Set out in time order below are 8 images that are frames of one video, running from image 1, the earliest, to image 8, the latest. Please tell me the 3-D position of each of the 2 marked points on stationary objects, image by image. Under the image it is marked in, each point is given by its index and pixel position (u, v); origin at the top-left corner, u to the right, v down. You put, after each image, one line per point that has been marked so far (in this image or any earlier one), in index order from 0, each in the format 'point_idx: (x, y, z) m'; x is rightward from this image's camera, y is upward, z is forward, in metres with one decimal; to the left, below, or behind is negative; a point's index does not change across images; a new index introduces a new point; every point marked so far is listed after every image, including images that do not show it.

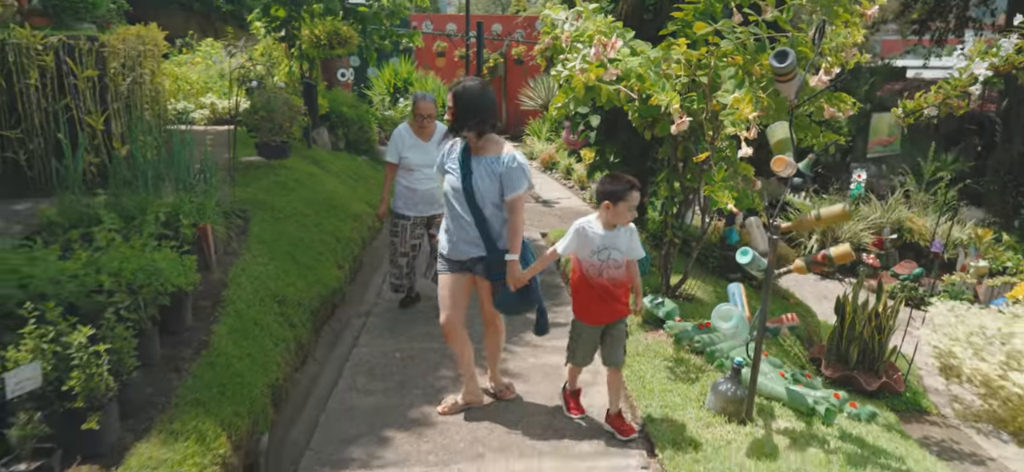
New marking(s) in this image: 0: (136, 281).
0: (-1.8, -0.2, +3.2) m
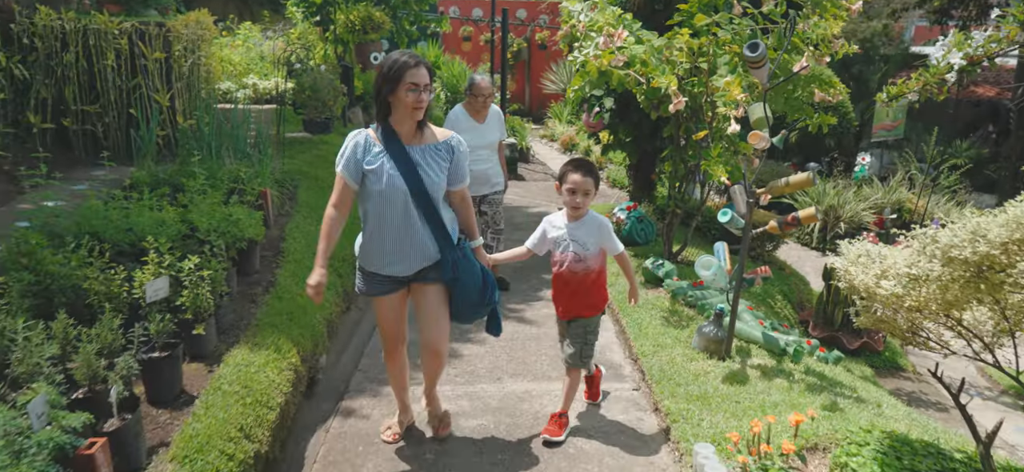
0: (-1.7, 0.0, +4.0) m
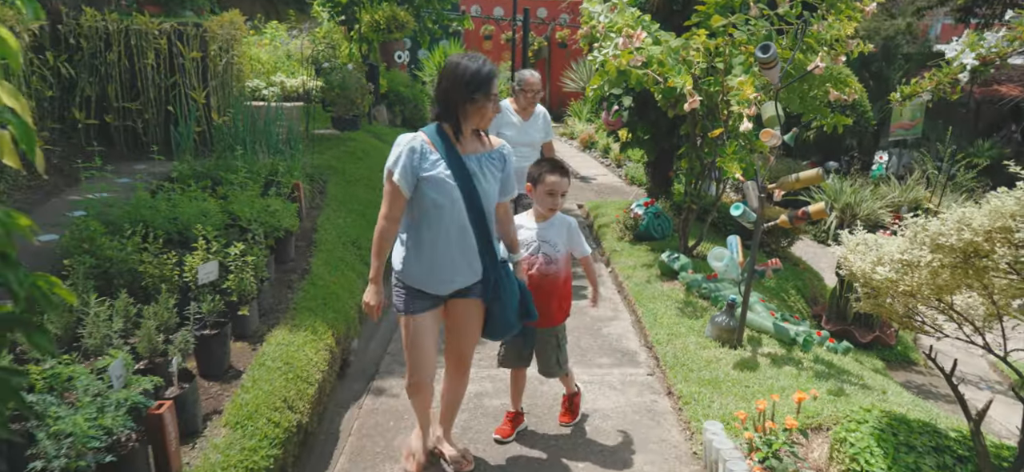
0: (-1.6, +0.1, +4.2) m
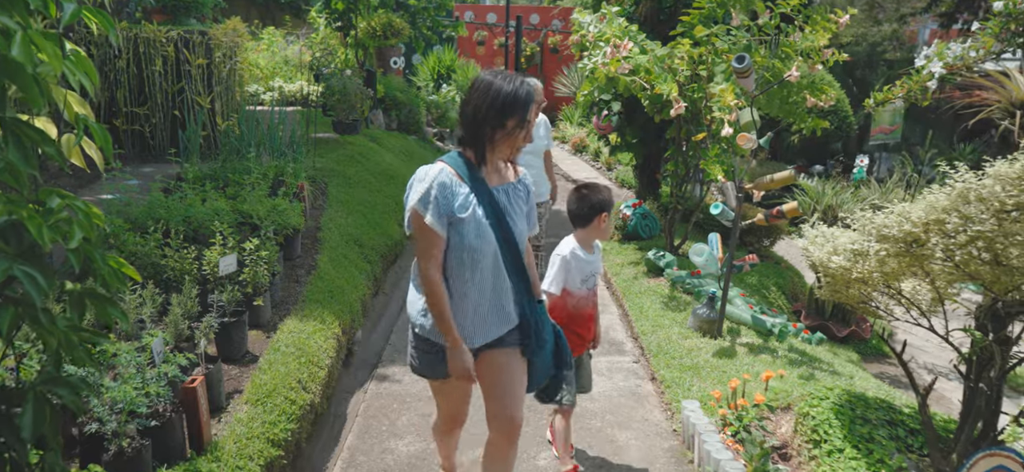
0: (-1.6, +0.1, +4.5) m
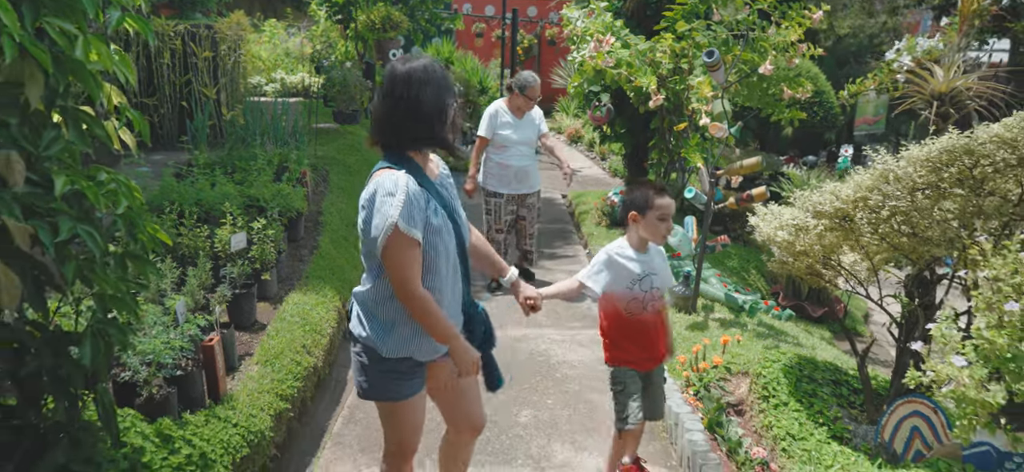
0: (-1.7, +0.3, +4.8) m
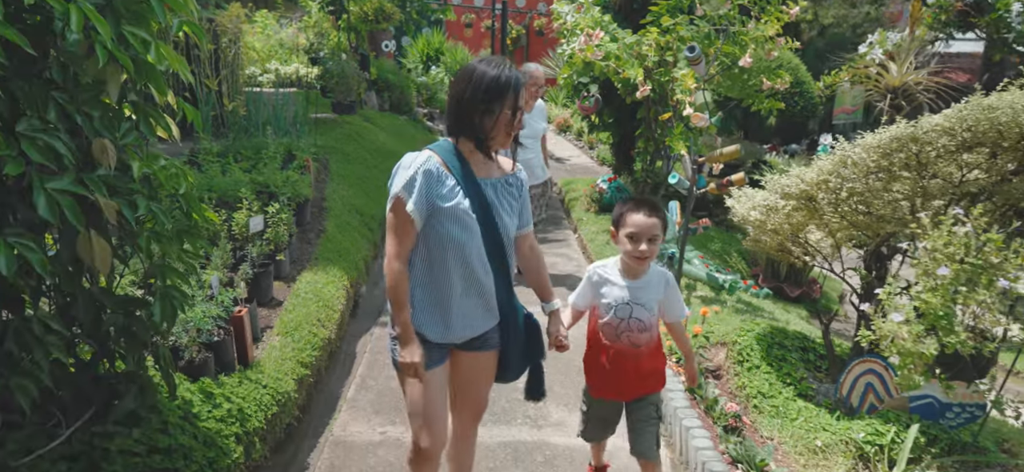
0: (-1.8, +0.4, +5.1) m
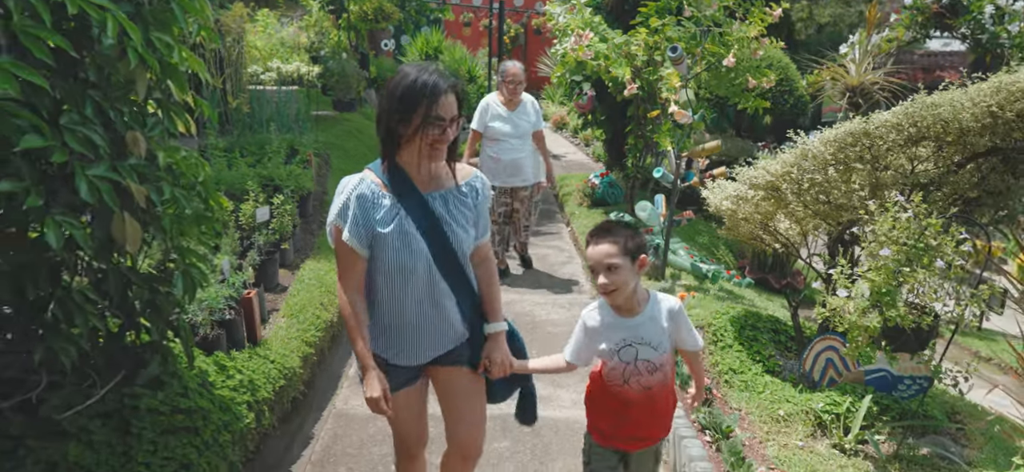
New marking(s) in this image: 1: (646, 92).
0: (-1.8, +0.4, +5.4) m
1: (+1.4, +1.5, +6.9) m
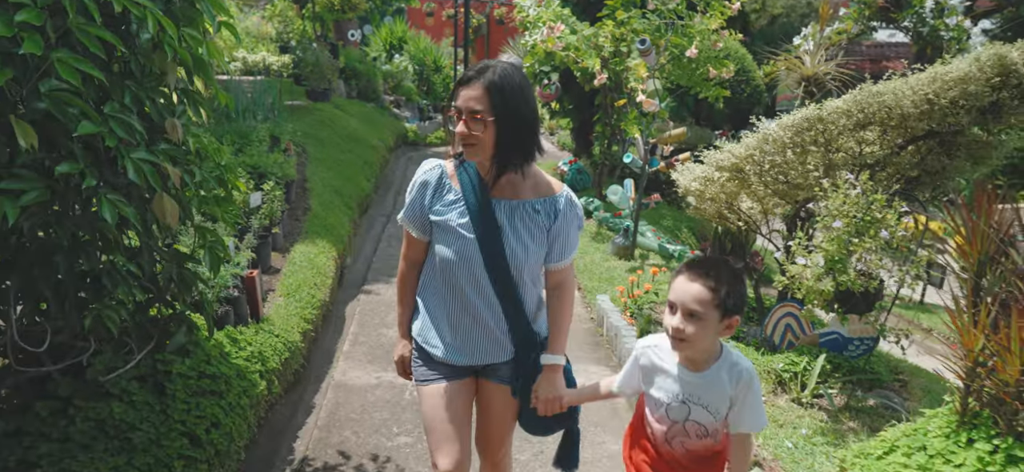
0: (-2.0, +0.6, +5.5) m
1: (+1.1, +1.7, +7.2) m
